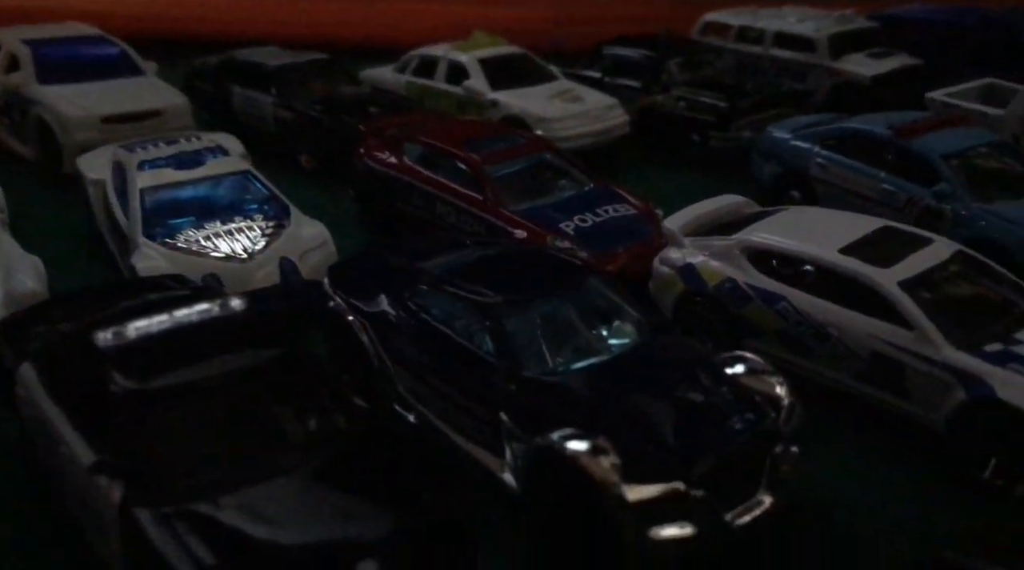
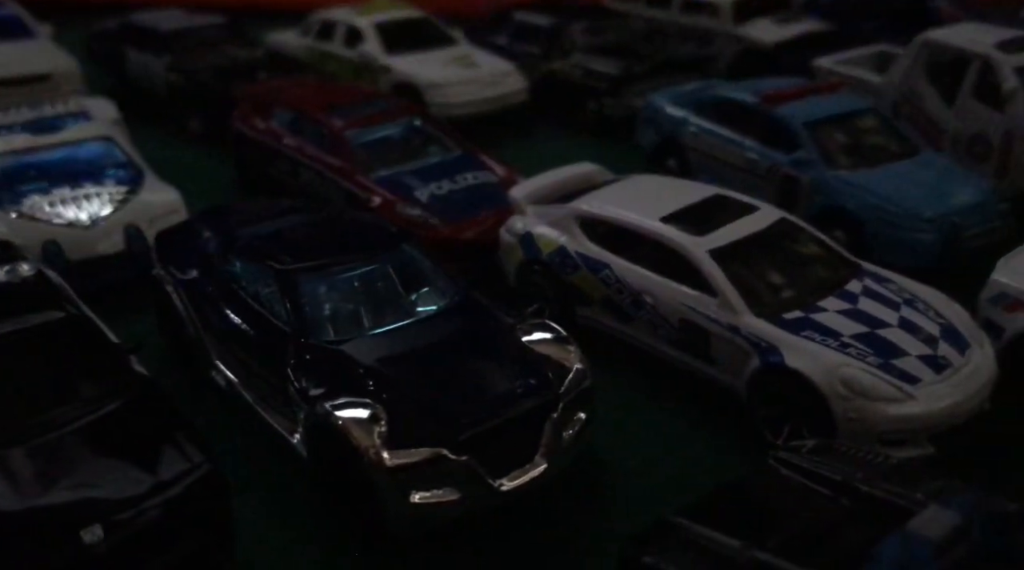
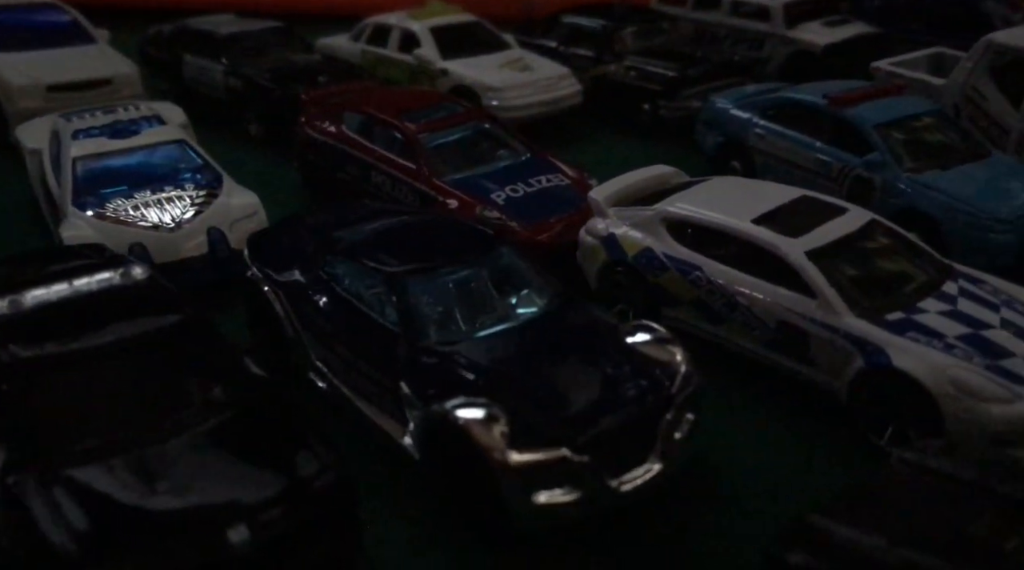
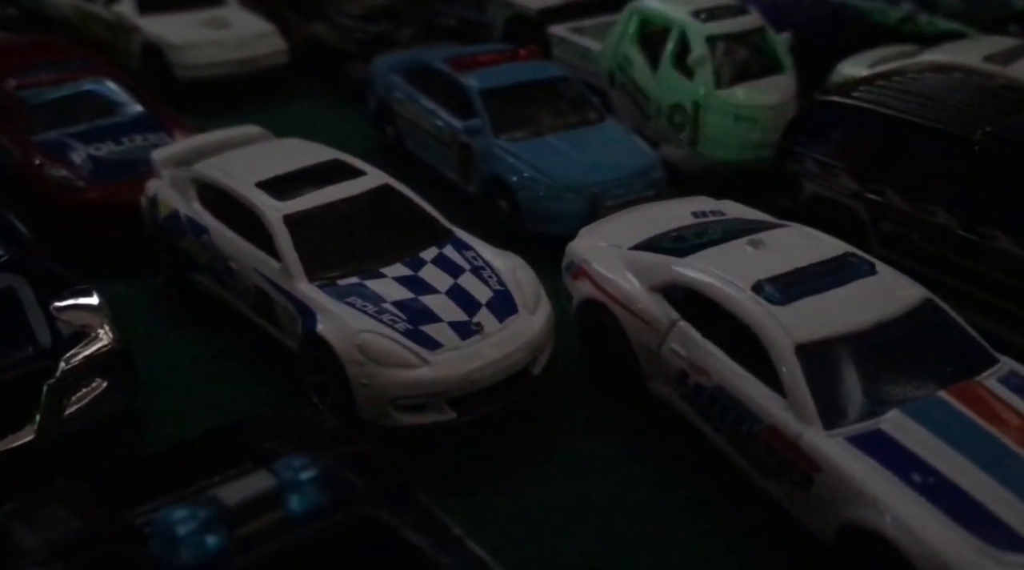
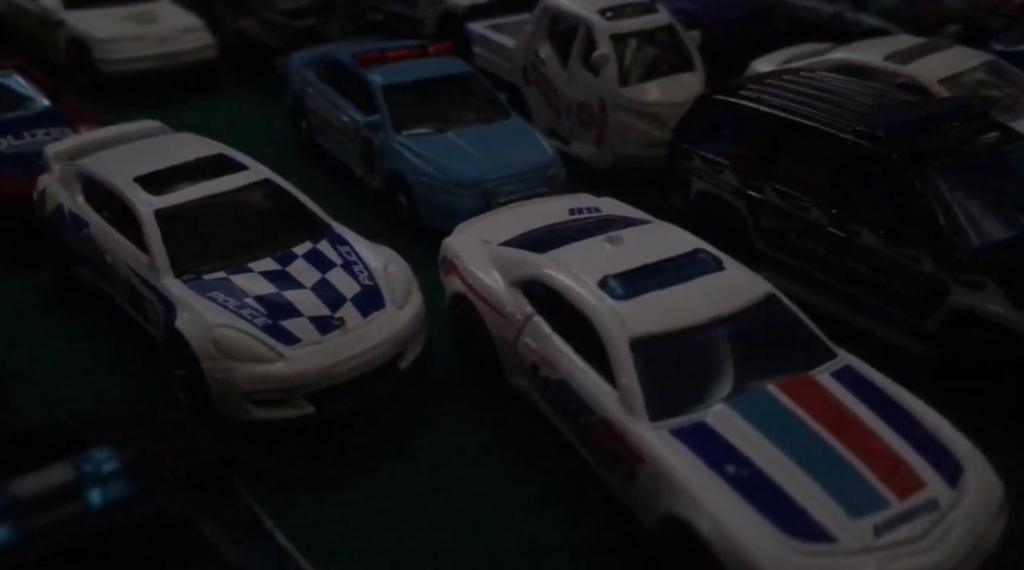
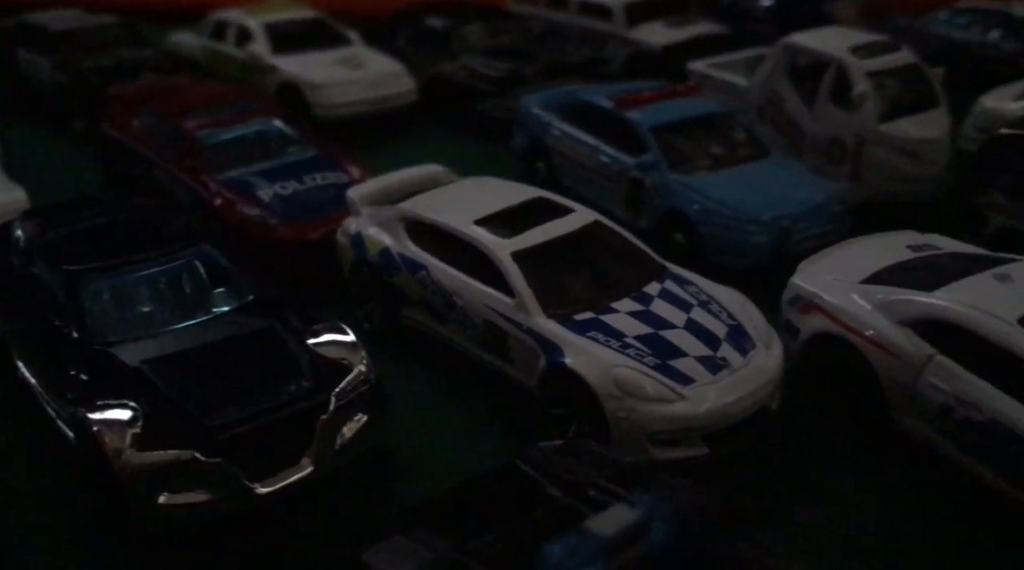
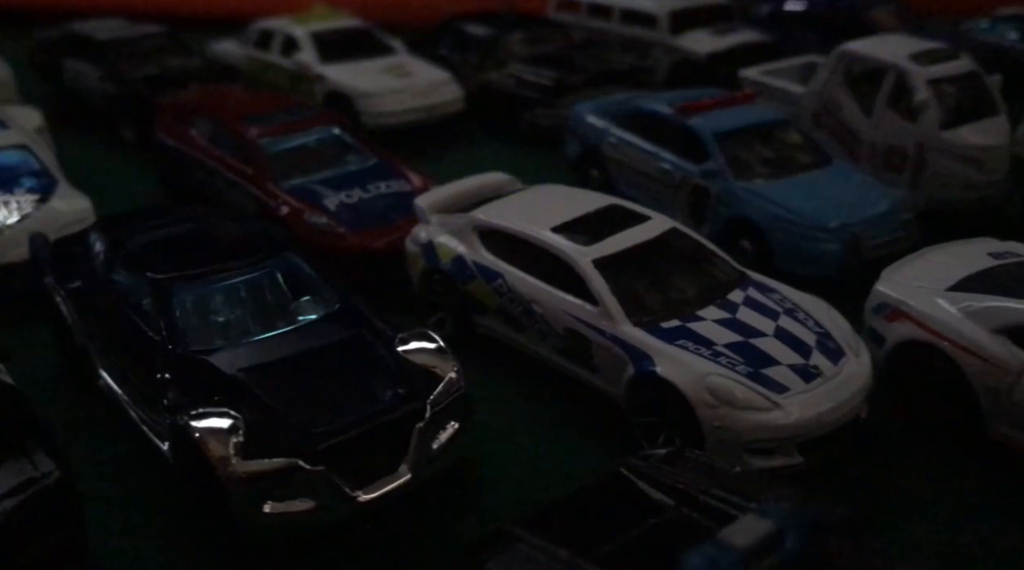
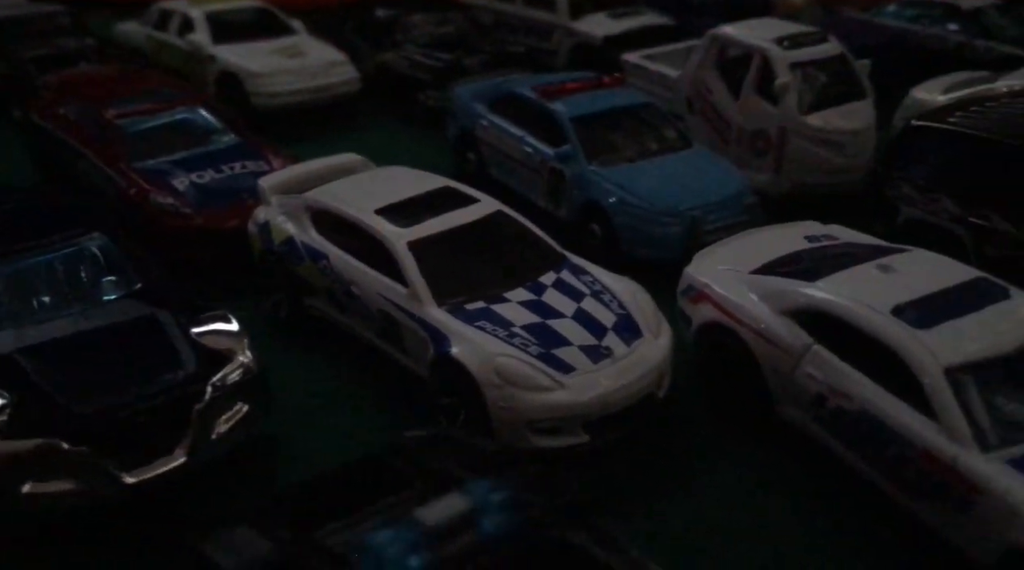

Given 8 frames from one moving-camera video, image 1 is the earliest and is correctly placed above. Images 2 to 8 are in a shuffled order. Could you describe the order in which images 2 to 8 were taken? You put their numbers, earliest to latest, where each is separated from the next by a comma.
3, 2, 7, 6, 8, 4, 5
